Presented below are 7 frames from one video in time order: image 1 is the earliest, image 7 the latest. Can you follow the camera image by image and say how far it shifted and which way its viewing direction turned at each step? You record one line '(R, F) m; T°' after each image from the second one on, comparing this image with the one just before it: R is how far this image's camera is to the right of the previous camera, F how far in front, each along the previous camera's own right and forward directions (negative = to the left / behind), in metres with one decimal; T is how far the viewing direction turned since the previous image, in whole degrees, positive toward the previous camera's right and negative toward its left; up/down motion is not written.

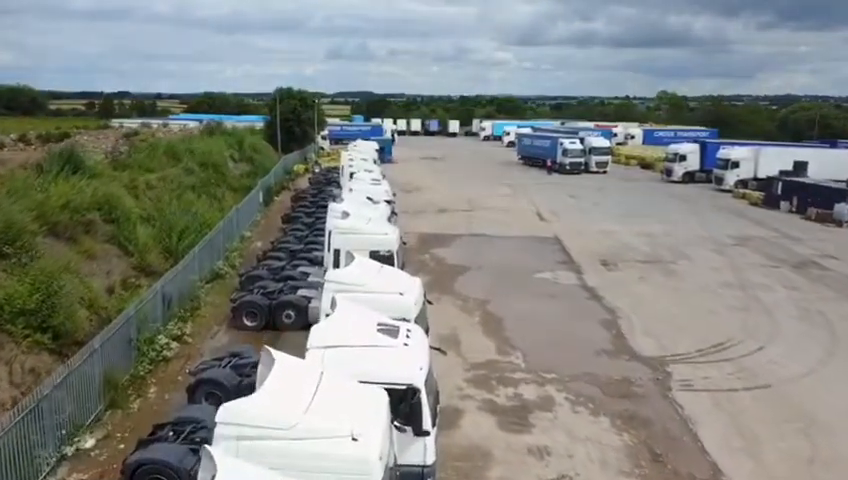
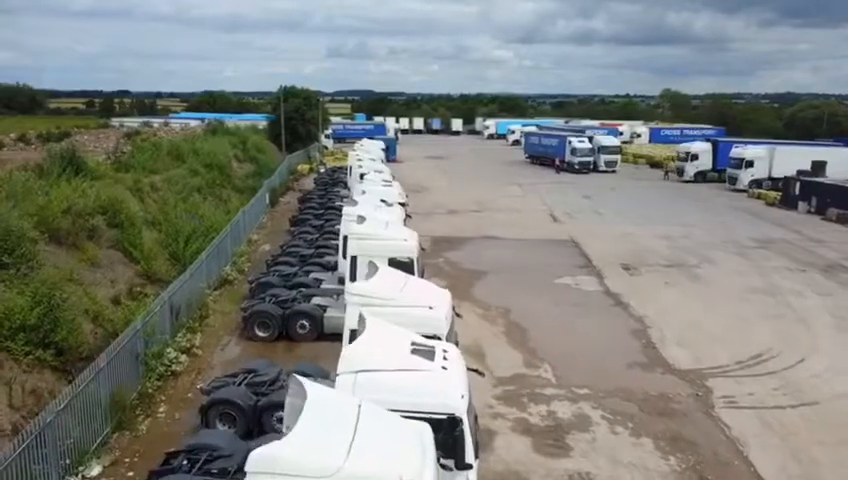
(-0.5, +0.8) m; 0°
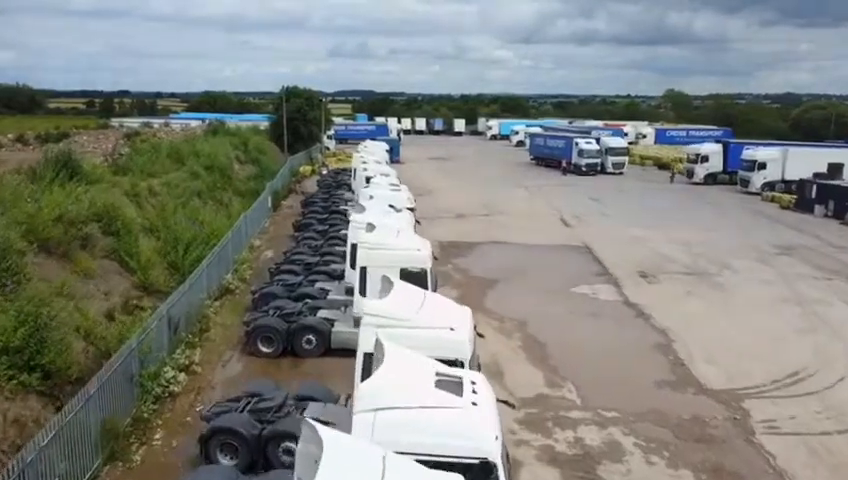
(-0.3, +0.9) m; 0°
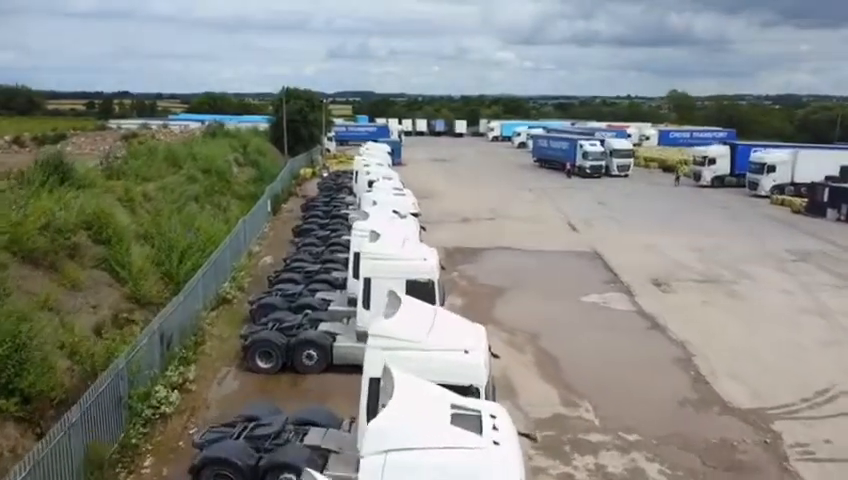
(-0.2, +0.8) m; 0°
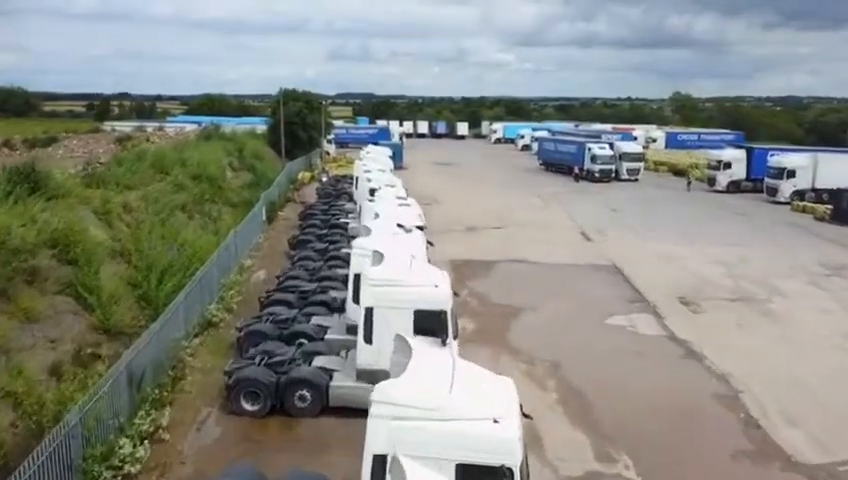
(-0.2, +1.8) m; 0°
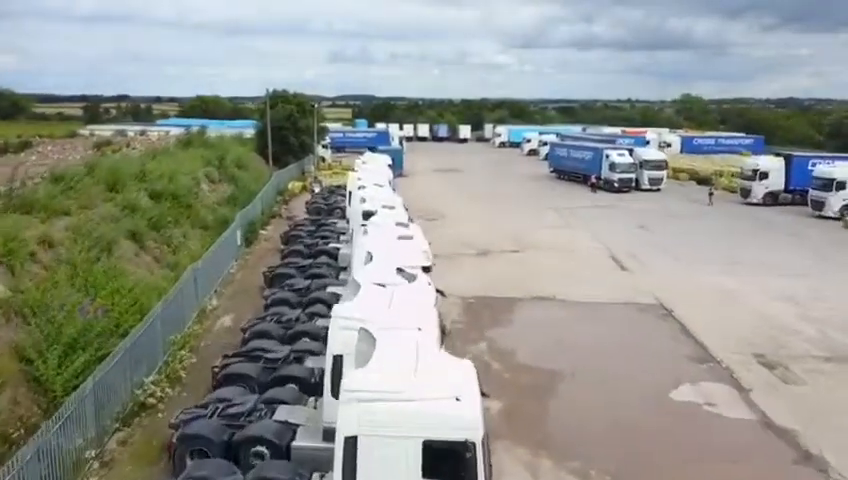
(-0.2, +4.3) m; 0°
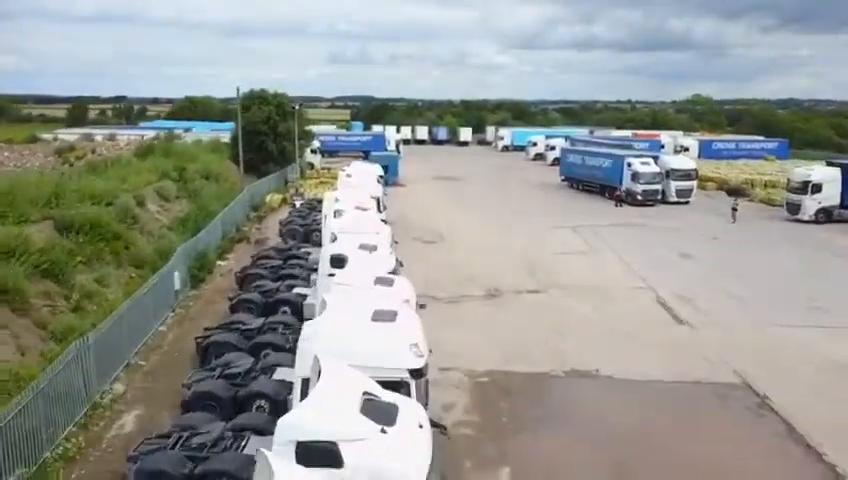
(+0.2, +5.4) m; 0°
